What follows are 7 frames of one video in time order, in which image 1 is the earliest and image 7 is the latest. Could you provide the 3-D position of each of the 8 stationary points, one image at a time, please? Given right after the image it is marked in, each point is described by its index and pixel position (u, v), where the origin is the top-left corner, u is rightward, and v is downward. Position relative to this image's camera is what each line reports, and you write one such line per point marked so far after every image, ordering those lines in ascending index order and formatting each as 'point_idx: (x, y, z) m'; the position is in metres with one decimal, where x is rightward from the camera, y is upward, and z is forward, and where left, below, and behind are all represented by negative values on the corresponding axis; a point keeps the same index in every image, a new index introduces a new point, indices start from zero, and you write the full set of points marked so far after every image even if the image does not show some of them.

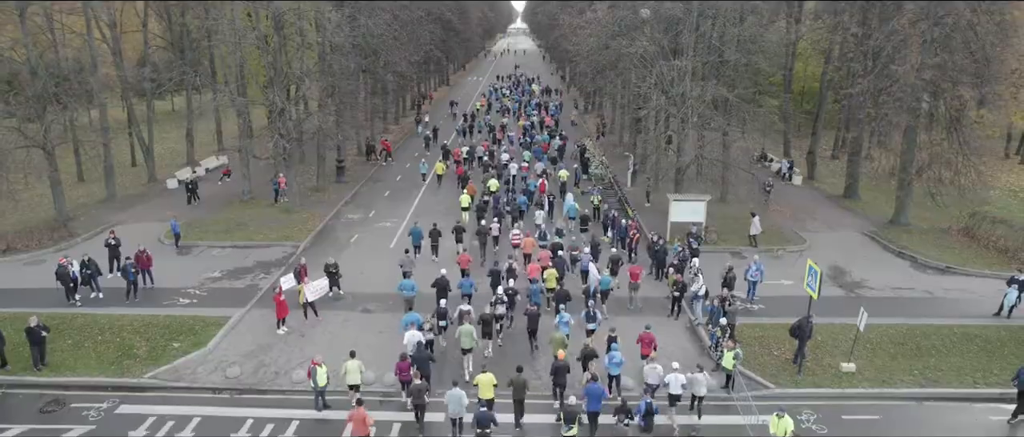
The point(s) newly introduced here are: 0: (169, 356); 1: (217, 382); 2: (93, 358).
0: (-10.2, -4.0, +18.1) m
1: (-8.2, -4.5, +17.0) m
2: (-12.2, -4.1, +17.9) m
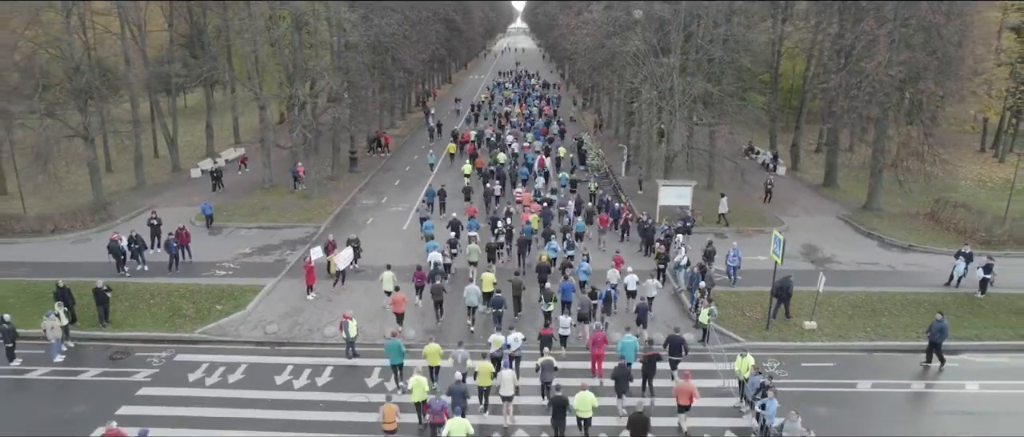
0: (-10.0, -3.3, +20.6) m
1: (-8.1, -3.8, +19.5) m
2: (-12.1, -3.3, +20.4) m
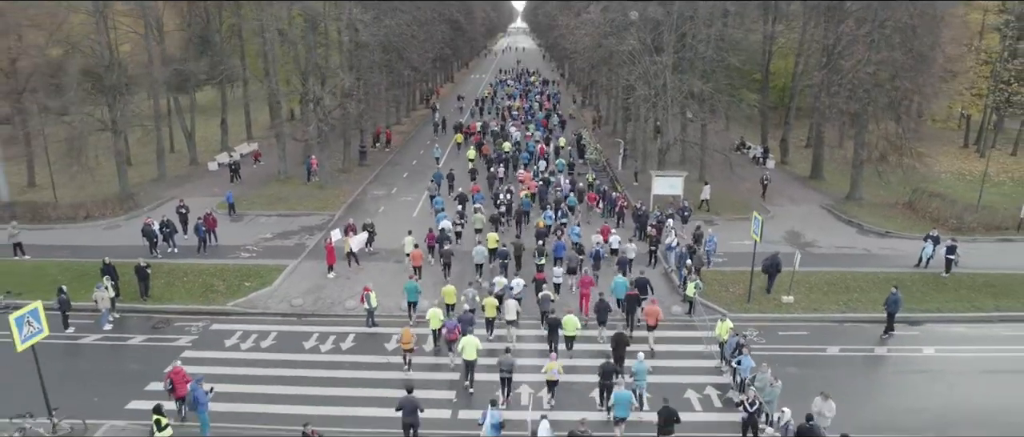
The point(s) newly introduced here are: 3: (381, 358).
0: (-9.9, -2.7, +22.6) m
1: (-7.9, -3.2, +21.4) m
2: (-11.9, -2.7, +22.4) m
3: (-4.0, -4.2, +18.6) m
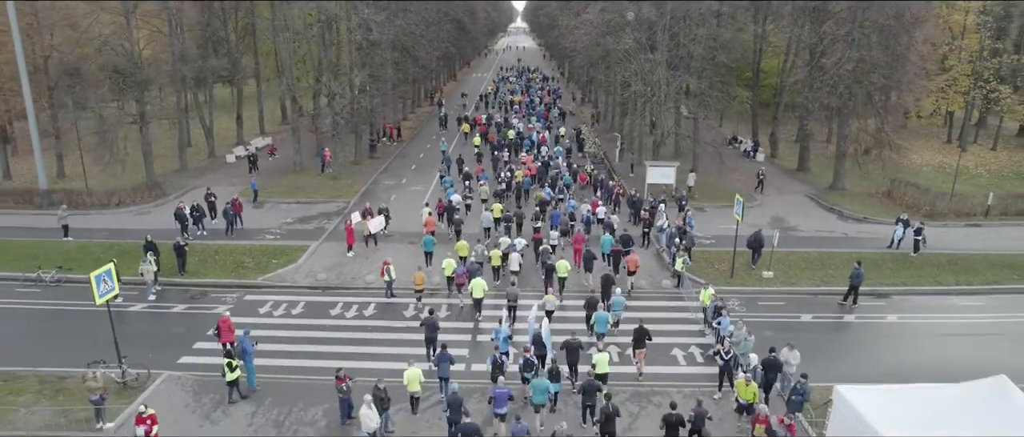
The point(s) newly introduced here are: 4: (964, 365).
0: (-9.7, -2.0, +24.7) m
1: (-7.7, -2.5, +23.6) m
2: (-11.8, -2.0, +24.5) m
3: (-3.8, -3.5, +20.8) m
4: (+13.7, -4.4, +18.6) m
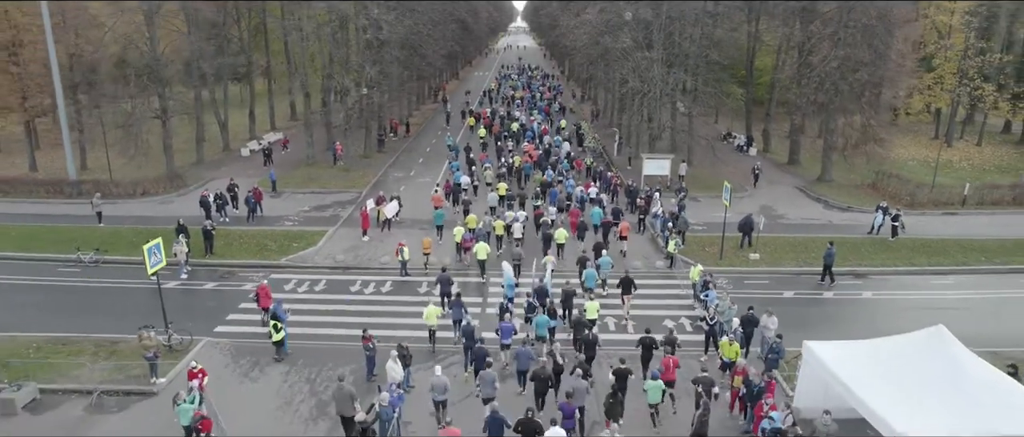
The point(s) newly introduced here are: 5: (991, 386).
0: (-9.5, -1.4, +26.5) m
1: (-7.5, -1.9, +25.4) m
2: (-11.5, -1.4, +26.3) m
3: (-3.6, -2.9, +22.6) m
4: (+13.9, -3.8, +20.4) m
5: (+9.7, -3.4, +12.3) m
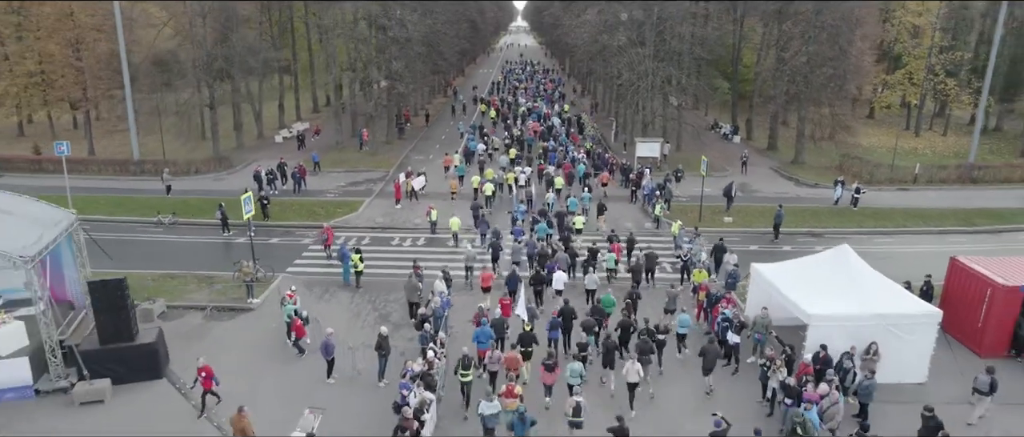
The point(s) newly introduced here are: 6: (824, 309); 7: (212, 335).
0: (-8.9, +0.2, +31.3) m
1: (-7.0, -0.3, +30.2) m
2: (-11.0, +0.1, +31.1) m
3: (-3.0, -1.4, +27.4) m
4: (+14.5, -2.3, +25.2) m
5: (+10.3, -1.9, +17.1) m
6: (+8.3, -2.4, +16.3) m
7: (-9.7, -3.7, +19.8) m
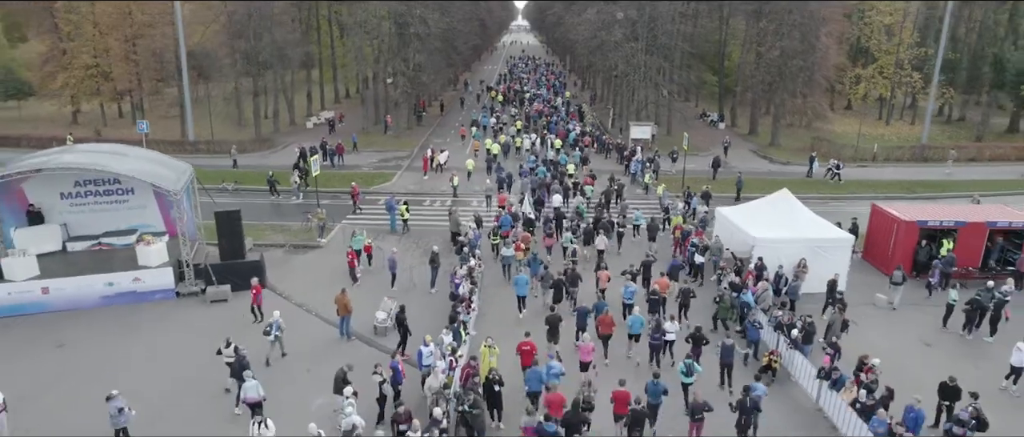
0: (-8.2, +2.1, +36.8) m
1: (-6.3, +1.6, +35.6) m
2: (-10.3, +2.0, +36.6) m
3: (-2.3, +0.5, +32.8) m
4: (+15.1, -0.5, +30.7) m
5: (+11.0, -0.1, +22.6) m
6: (+9.0, -0.6, +21.8) m
7: (-9.0, -1.8, +25.2) m
